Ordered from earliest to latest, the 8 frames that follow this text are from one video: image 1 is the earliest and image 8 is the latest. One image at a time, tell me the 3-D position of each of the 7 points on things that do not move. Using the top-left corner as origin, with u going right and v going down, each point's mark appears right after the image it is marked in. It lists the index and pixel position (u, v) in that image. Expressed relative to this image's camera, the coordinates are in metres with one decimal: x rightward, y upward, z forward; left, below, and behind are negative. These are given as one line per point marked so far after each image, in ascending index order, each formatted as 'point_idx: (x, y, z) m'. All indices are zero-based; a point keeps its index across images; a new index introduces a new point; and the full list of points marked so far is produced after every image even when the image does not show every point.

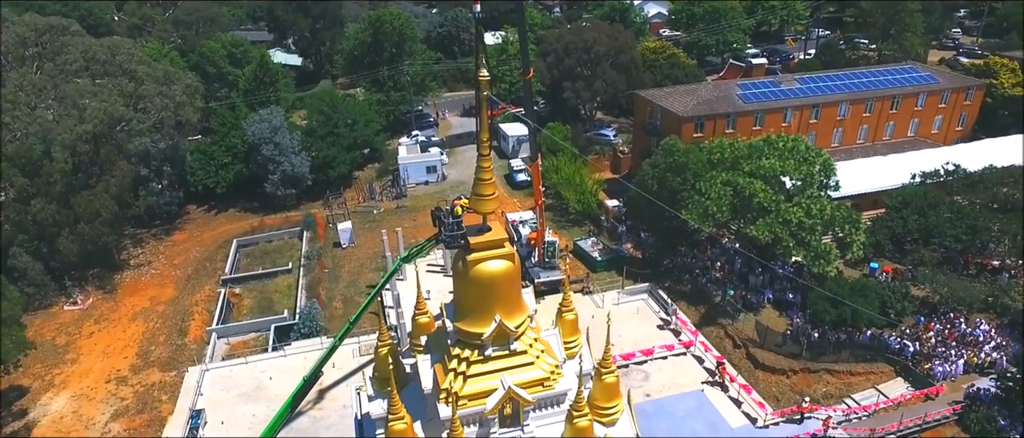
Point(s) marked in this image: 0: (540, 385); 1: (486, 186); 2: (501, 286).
0: (+0.7, -3.6, +13.3) m
1: (-0.5, +0.7, +12.3) m
2: (-0.3, -1.4, +12.7) m
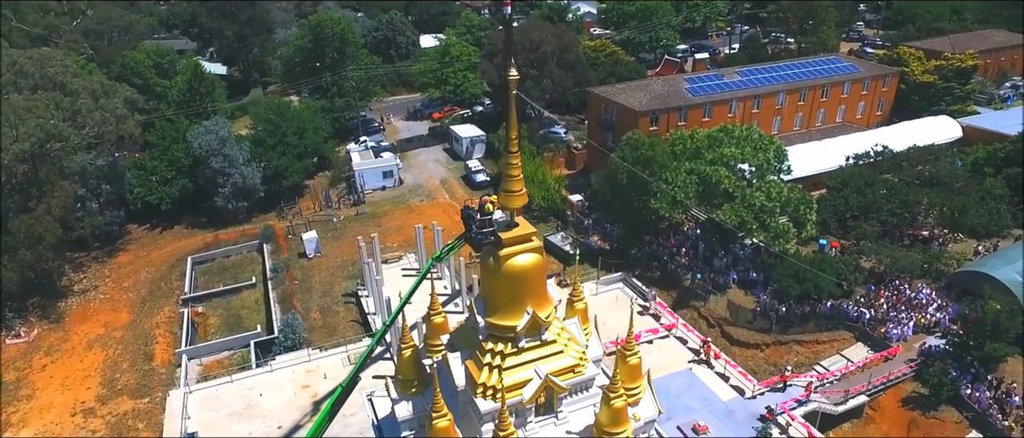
0: (+1.4, -3.4, +13.8) m
1: (+0.1, +0.8, +12.7) m
2: (+0.4, -1.3, +13.1) m
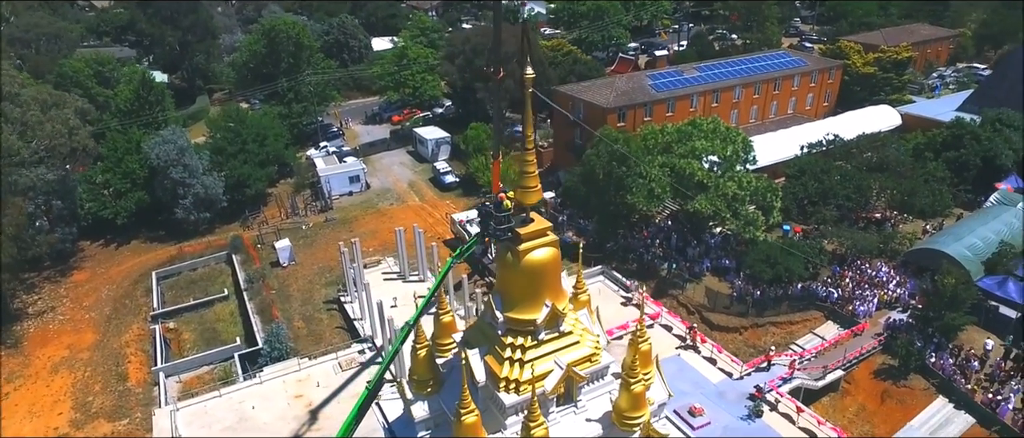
0: (+1.8, -3.2, +14.1) m
1: (+0.4, +0.9, +13.0) m
2: (+0.8, -1.2, +13.4) m
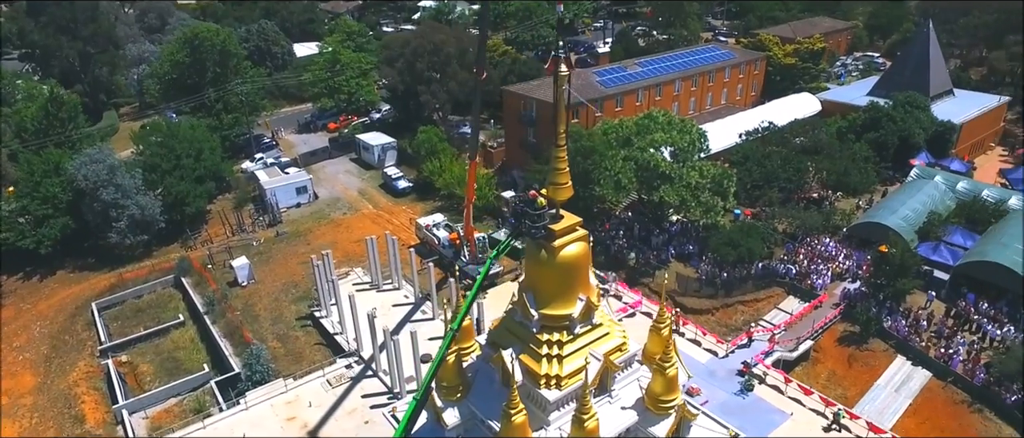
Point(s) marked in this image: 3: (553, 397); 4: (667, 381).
0: (+2.5, -3.1, +14.4) m
1: (+1.0, +0.9, +13.1) m
2: (+1.5, -1.0, +13.6) m
3: (+0.9, -3.8, +13.4) m
4: (+3.5, -3.7, +14.0) m
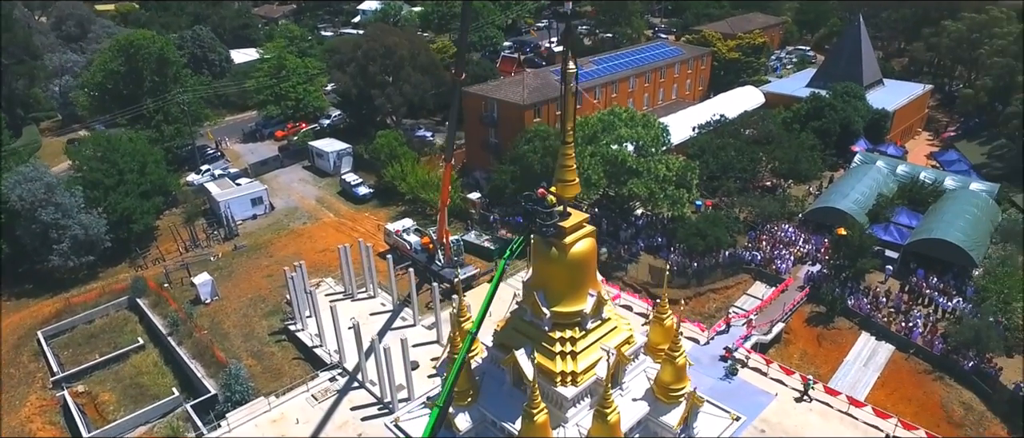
0: (+2.7, -2.9, +14.6) m
1: (+1.2, +1.0, +13.1) m
2: (+1.7, -1.0, +13.6) m
3: (+1.2, -3.8, +13.4) m
4: (+3.8, -3.5, +14.3) m
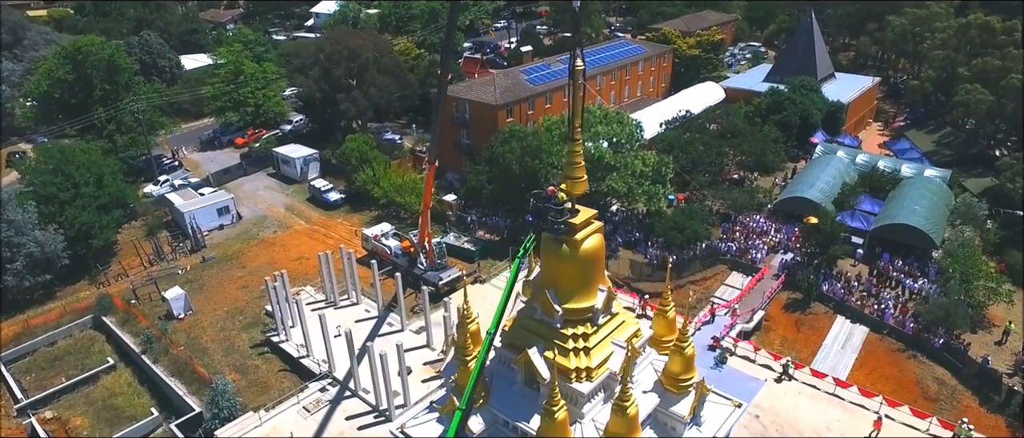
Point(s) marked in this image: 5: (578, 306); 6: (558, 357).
0: (+2.9, -2.8, +14.8) m
1: (+1.4, +1.1, +13.2) m
2: (+1.9, -0.9, +13.7) m
3: (+1.6, -3.7, +13.5) m
4: (+4.1, -3.3, +14.5) m
5: (+1.4, -1.9, +13.7) m
6: (+1.0, -3.1, +13.7) m
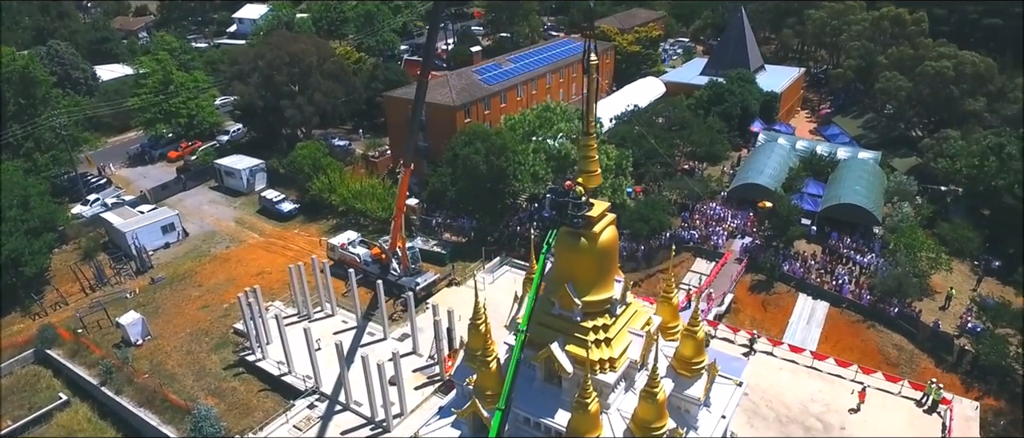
0: (+3.3, -2.6, +15.1) m
1: (+1.7, +1.2, +13.3) m
2: (+2.3, -0.7, +13.9) m
3: (+2.1, -3.5, +13.6) m
4: (+4.4, -3.0, +14.9) m
5: (+1.9, -1.8, +13.8) m
6: (+1.5, -2.9, +13.8) m
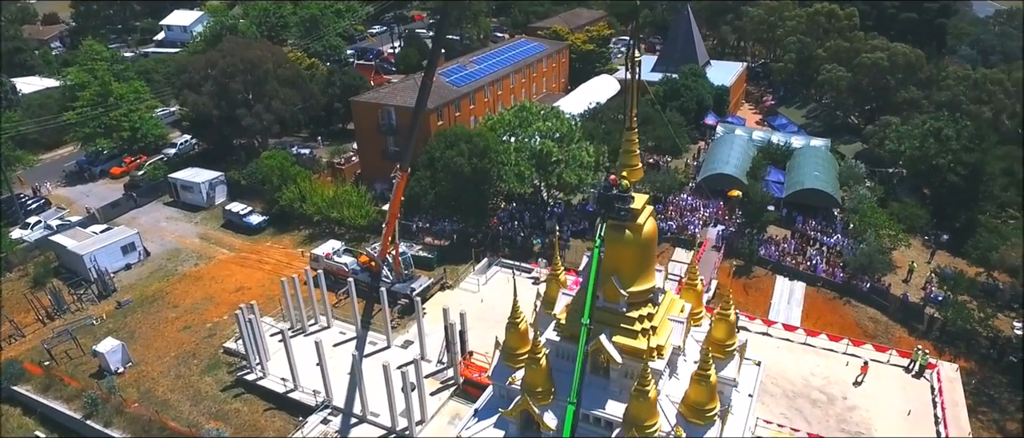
0: (+4.2, -2.3, +15.5) m
1: (+2.7, +1.4, +13.6) m
2: (+3.3, -0.5, +14.3) m
3: (+3.3, -3.3, +14.0) m
4: (+5.4, -2.7, +15.6) m
5: (+2.9, -1.6, +14.1) m
6: (+2.6, -2.8, +14.1) m
